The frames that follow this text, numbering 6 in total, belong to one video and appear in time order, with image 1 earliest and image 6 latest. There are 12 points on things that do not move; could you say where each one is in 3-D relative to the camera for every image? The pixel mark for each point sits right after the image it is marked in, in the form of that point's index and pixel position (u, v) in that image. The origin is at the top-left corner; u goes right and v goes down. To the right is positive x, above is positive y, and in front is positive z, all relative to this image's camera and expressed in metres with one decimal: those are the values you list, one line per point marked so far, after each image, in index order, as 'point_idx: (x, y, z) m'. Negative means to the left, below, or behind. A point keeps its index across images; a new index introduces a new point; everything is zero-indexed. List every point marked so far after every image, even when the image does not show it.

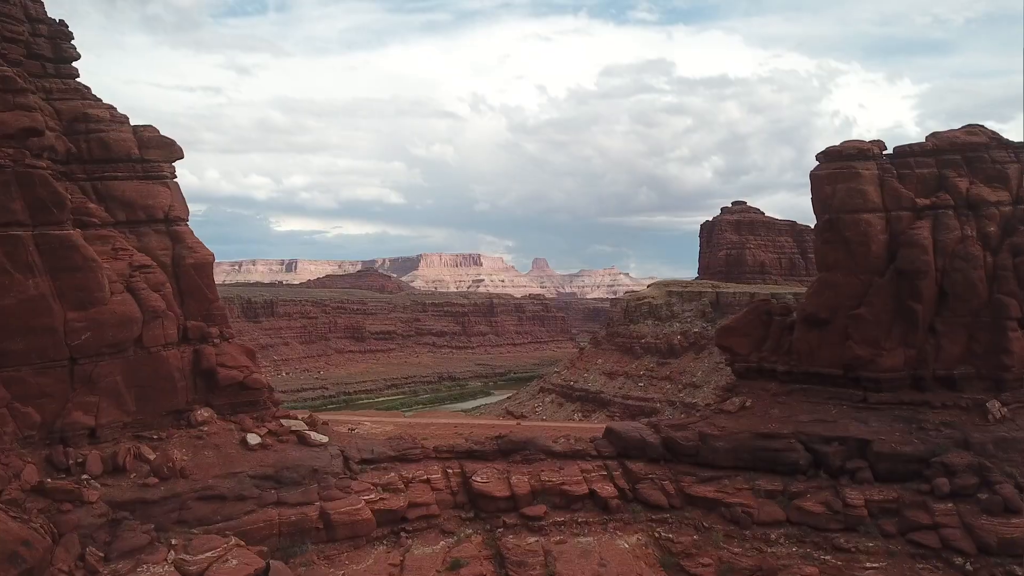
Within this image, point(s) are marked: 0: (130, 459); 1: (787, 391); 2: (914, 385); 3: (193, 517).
0: (-5.6, -2.5, +10.1) m
1: (+4.5, -1.7, +11.1) m
2: (+6.2, -1.5, +10.5) m
3: (-4.5, -3.2, +9.7) m
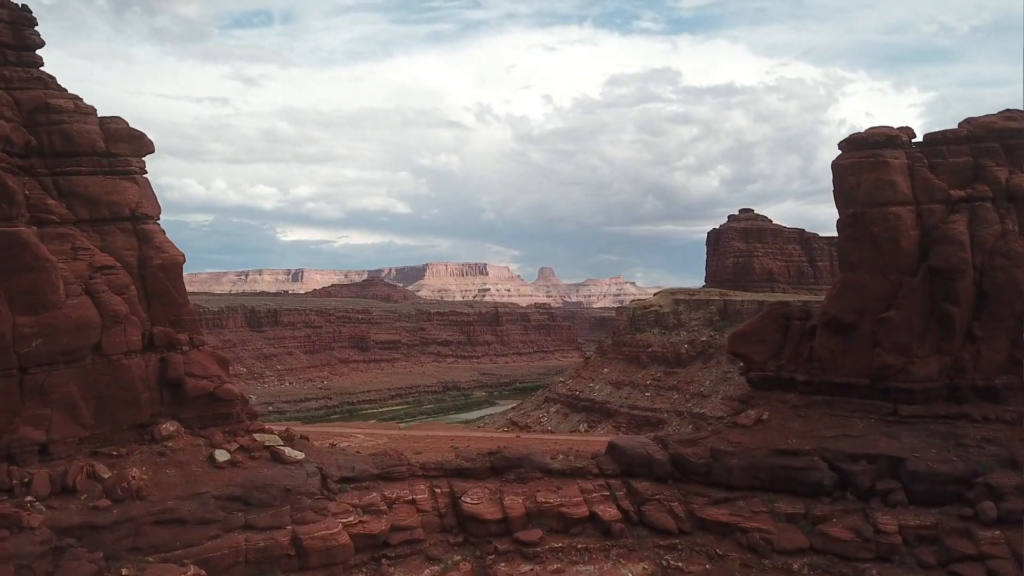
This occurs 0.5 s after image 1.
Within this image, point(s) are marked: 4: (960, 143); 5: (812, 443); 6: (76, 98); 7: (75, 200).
0: (-5.8, -2.5, +9.1) m
1: (+4.4, -1.7, +10.1) m
2: (+6.0, -1.5, +9.4) m
3: (-4.6, -3.3, +8.7) m
4: (+6.4, +2.1, +9.8) m
5: (+4.1, -2.1, +9.4) m
6: (-7.4, +3.2, +11.6) m
7: (-7.1, +1.4, +11.0) m
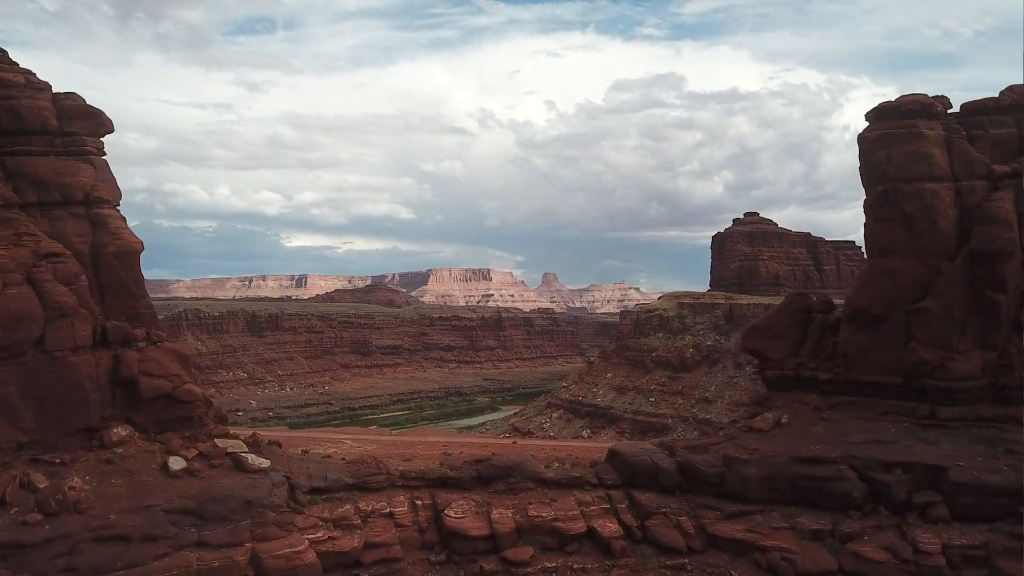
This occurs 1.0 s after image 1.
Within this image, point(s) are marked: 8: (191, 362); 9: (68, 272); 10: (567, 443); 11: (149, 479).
0: (-5.9, -2.4, +8.1) m
1: (+4.2, -1.5, +9.0) m
2: (+5.9, -1.3, +8.3) m
3: (-4.8, -3.1, +7.7) m
4: (+6.3, +2.2, +8.7) m
5: (+4.0, -2.0, +8.3) m
6: (-7.6, +3.4, +10.7) m
7: (-7.2, +1.6, +10.1) m
8: (-4.9, -1.1, +10.5) m
9: (-6.3, +0.2, +9.6) m
10: (+1.3, -3.6, +15.6) m
11: (-4.7, -2.5, +8.8) m
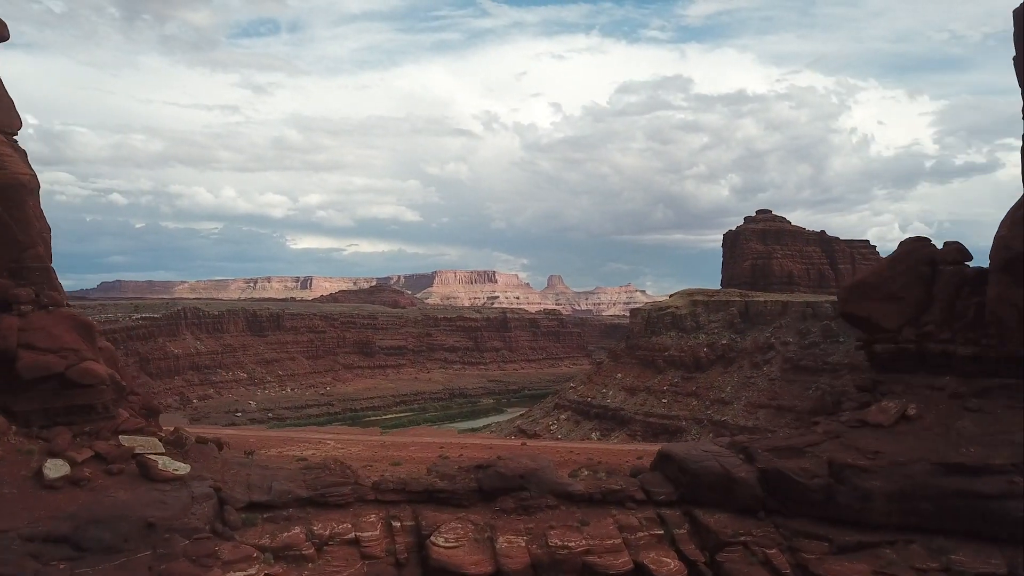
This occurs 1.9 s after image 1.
0: (-5.8, -1.8, +5.5) m
1: (+4.4, -0.9, +6.4) m
2: (+6.0, -0.8, +5.7) m
3: (-4.7, -2.5, +5.1) m
4: (+6.4, +2.8, +6.1) m
5: (+4.1, -1.4, +5.7) m
6: (-7.4, +4.0, +8.2) m
7: (-7.1, +2.2, +7.5) m
8: (-4.8, -0.5, +7.9) m
9: (-6.1, +0.8, +7.1) m
10: (+1.4, -3.0, +13.0) m
11: (-4.5, -1.8, +6.2) m
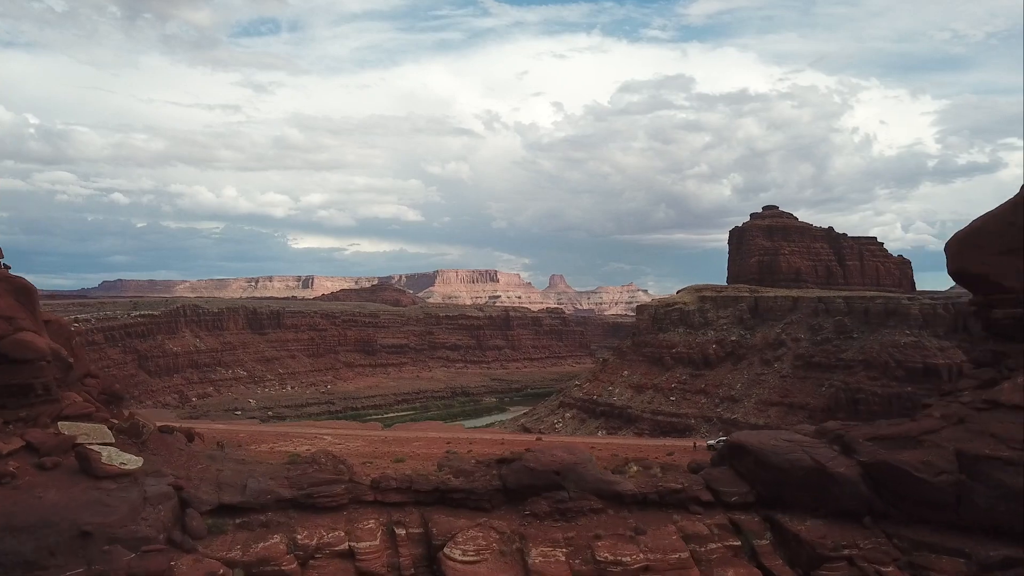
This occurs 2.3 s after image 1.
0: (-5.5, -1.4, +4.2) m
1: (+4.6, -0.5, +5.0) m
2: (+6.3, -0.3, +4.3) m
3: (-4.4, -2.1, +3.8) m
4: (+6.7, +3.2, +4.7) m
5: (+4.4, -1.0, +4.4) m
6: (-7.2, +4.4, +6.8) m
7: (-6.8, +2.6, +6.2) m
8: (-4.5, -0.1, +6.6) m
9: (-5.9, +1.2, +5.8) m
10: (+1.7, -2.6, +11.7) m
11: (-4.3, -1.4, +4.9) m
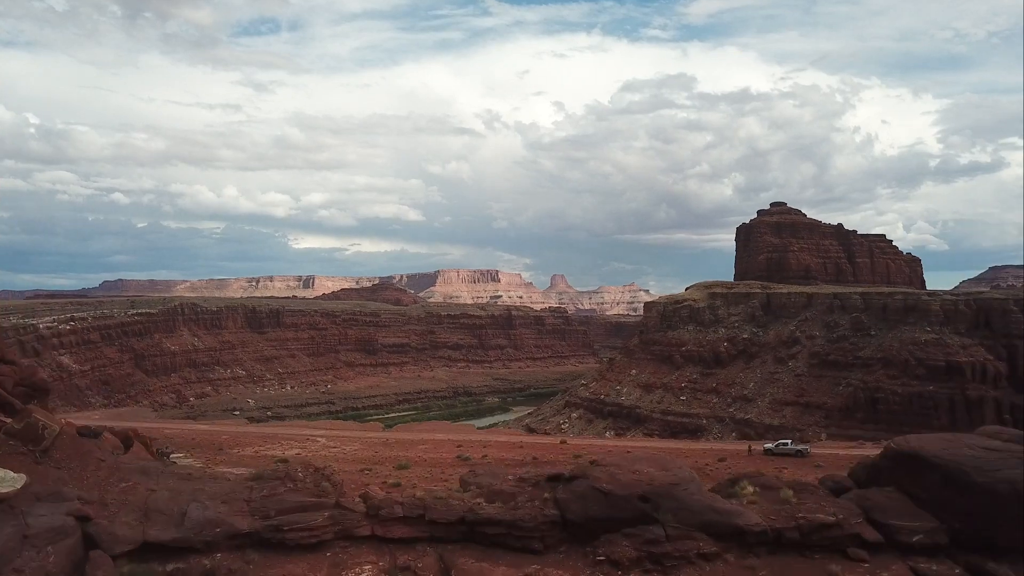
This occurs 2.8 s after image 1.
0: (-5.2, -1.0, +2.4) m
1: (+5.0, -0.2, +3.3) m
2: (+6.6, 0.0, +2.6) m
3: (-4.1, -1.7, +2.0) m
4: (+7.0, +3.6, +3.0) m
5: (+4.7, -0.6, +2.6) m
6: (-6.8, +4.7, +5.0) m
7: (-6.5, +2.9, +4.4) m
8: (-4.2, +0.2, +4.8) m
9: (-5.5, +1.6, +4.0) m
10: (+2.1, -2.2, +9.9) m
11: (-3.9, -1.1, +3.1) m
